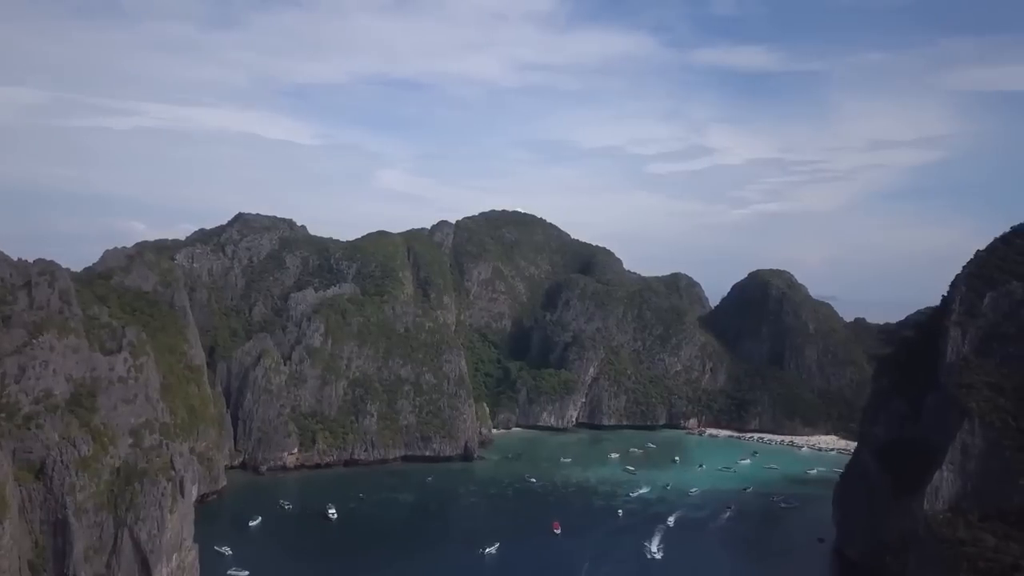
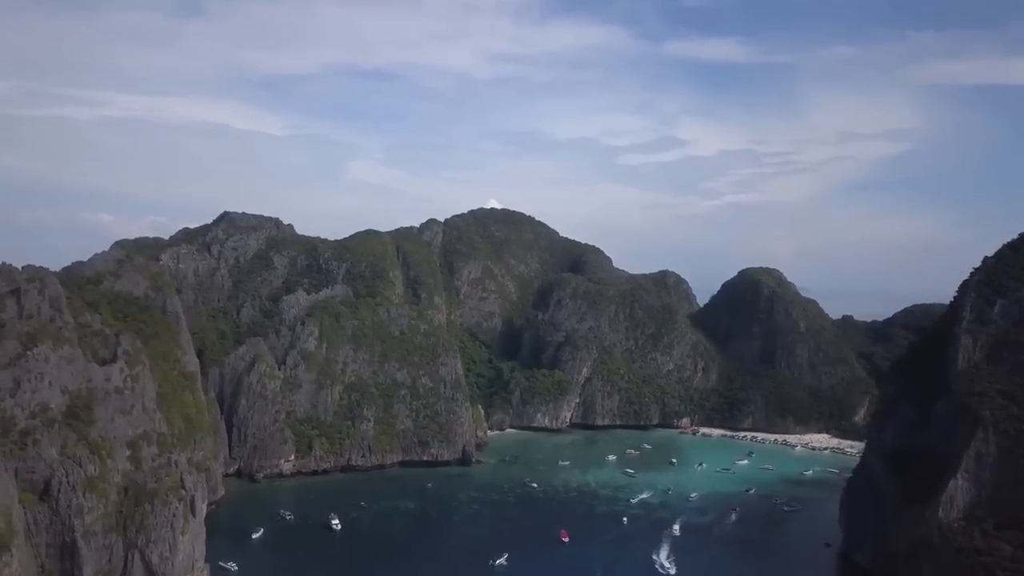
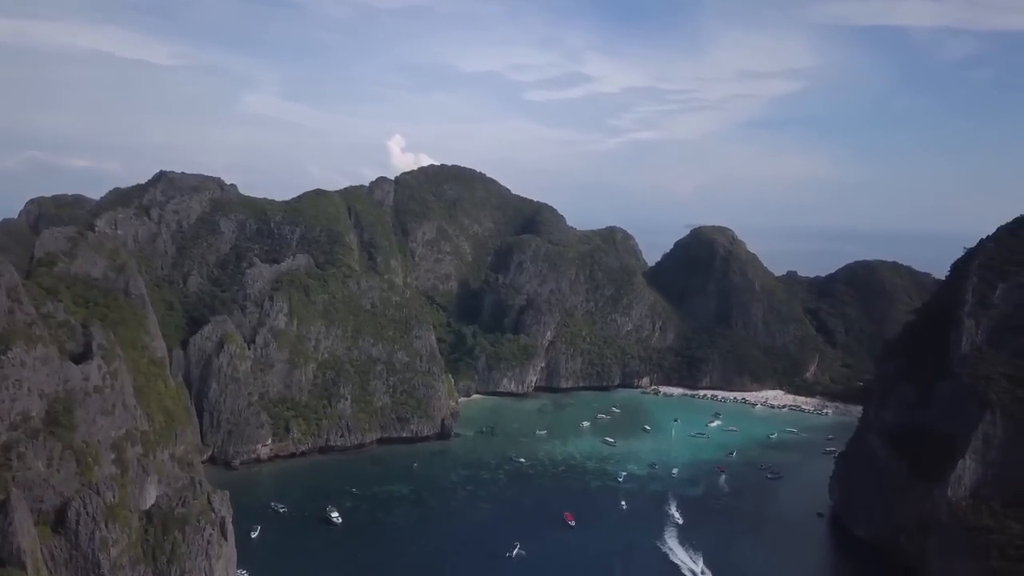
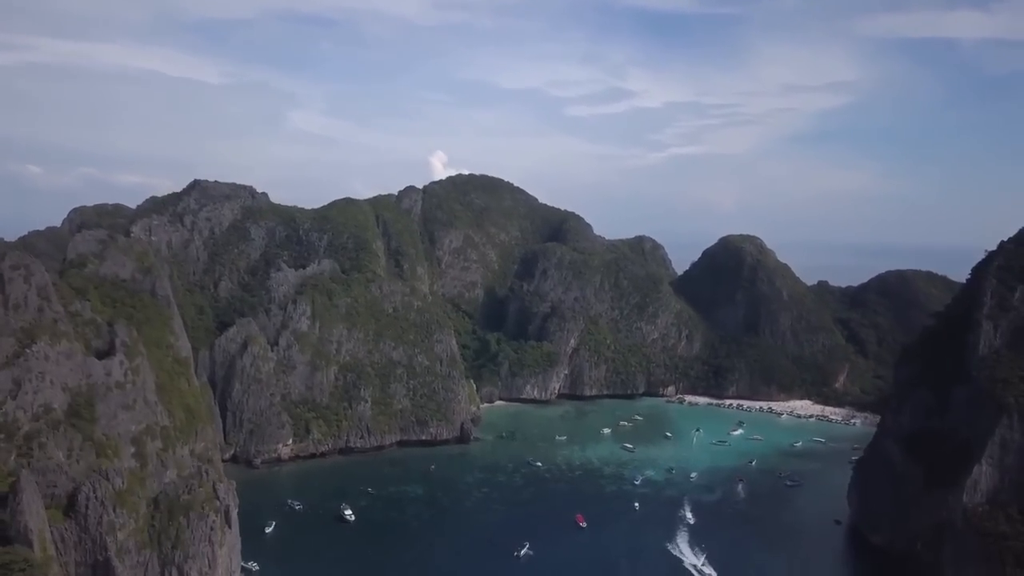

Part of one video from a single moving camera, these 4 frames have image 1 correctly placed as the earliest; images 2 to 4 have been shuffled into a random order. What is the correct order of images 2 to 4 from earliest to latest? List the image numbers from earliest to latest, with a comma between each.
2, 4, 3
